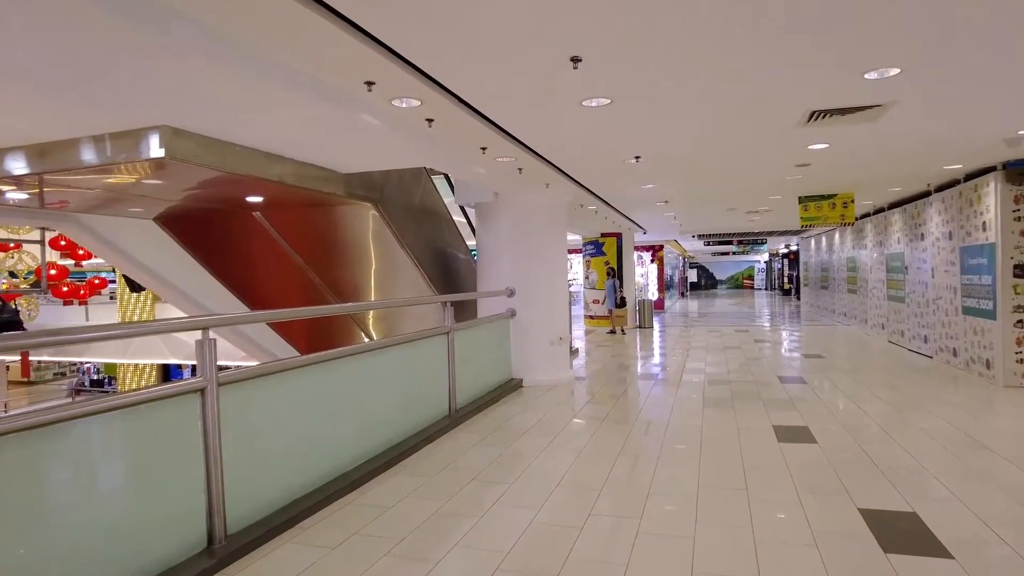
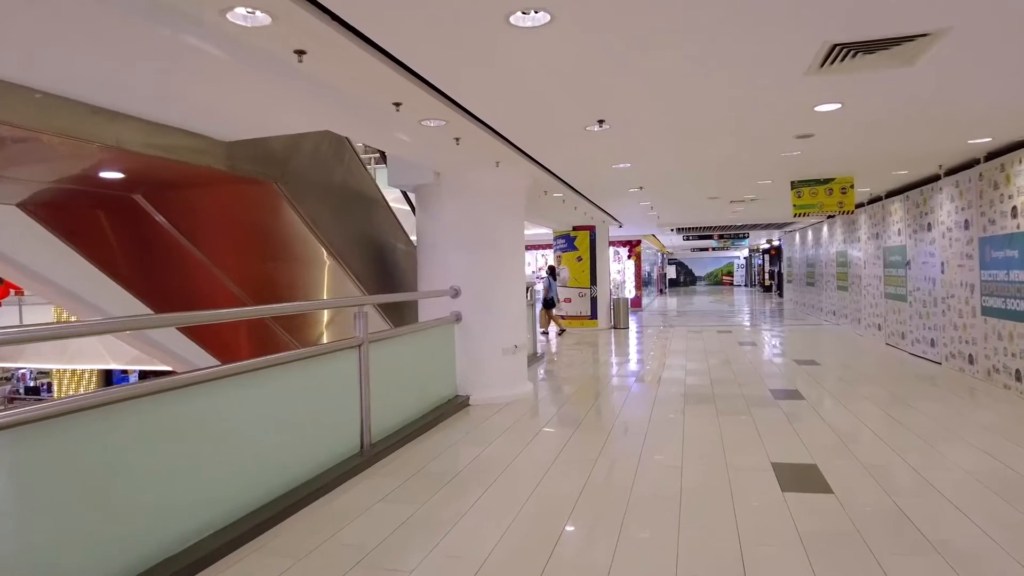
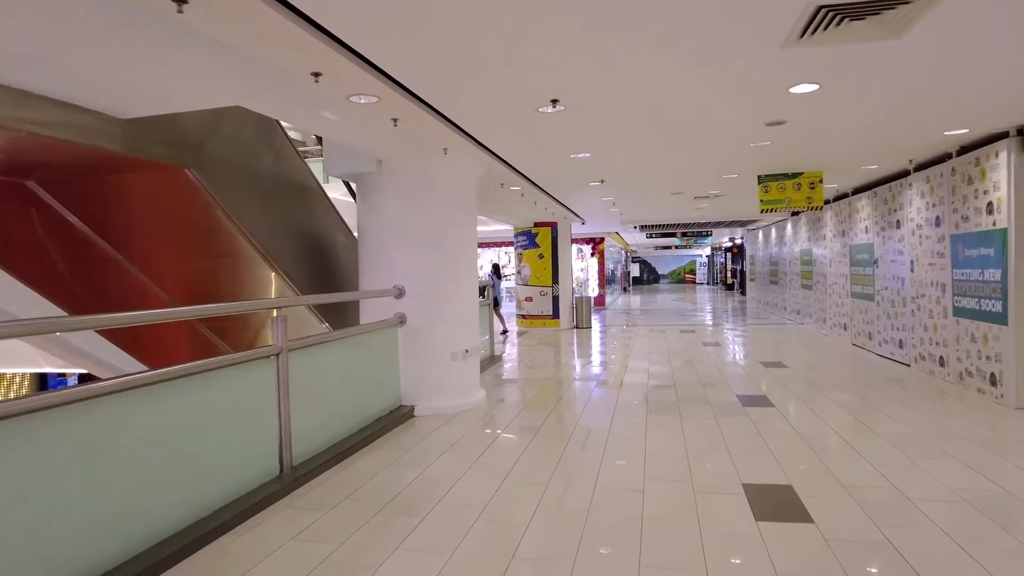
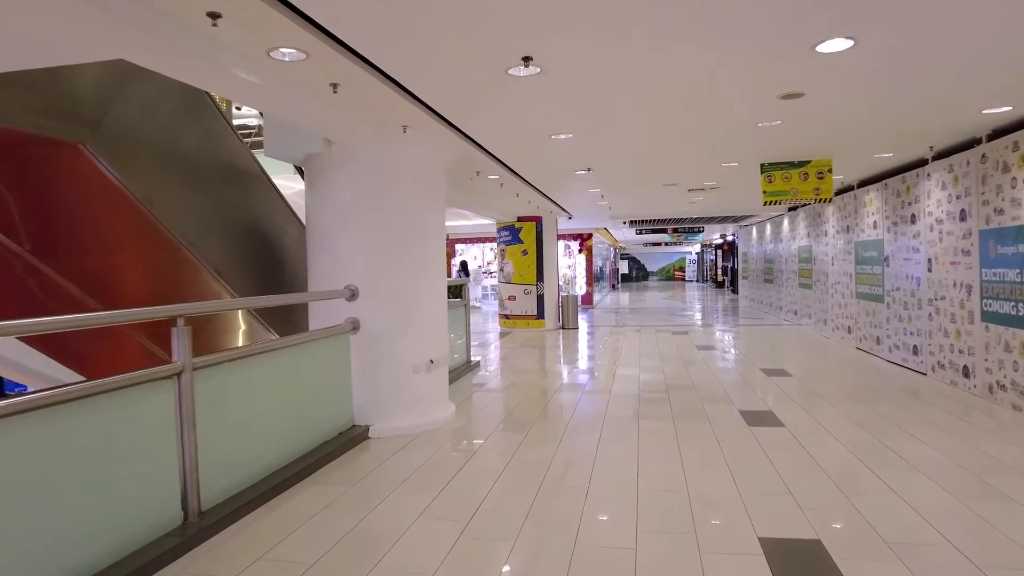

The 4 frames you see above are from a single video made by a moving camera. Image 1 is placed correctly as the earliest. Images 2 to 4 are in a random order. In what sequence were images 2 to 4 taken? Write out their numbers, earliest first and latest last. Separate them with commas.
2, 3, 4
